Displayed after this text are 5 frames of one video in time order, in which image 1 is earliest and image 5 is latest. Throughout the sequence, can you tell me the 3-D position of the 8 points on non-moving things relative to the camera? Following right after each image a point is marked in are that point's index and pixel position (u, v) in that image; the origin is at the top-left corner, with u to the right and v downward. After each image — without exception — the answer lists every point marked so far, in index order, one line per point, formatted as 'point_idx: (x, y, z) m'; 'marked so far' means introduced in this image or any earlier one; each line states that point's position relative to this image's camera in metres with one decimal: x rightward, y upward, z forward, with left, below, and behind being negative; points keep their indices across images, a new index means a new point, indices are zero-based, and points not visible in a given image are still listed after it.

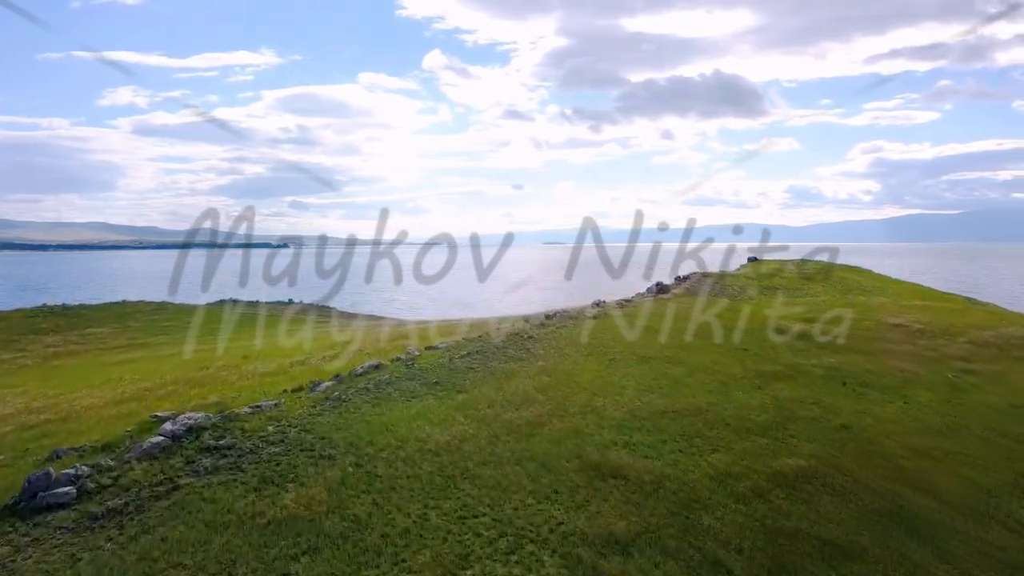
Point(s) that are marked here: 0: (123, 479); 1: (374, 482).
0: (-8.6, -4.2, +19.6) m
1: (-3.0, -4.3, +19.6) m
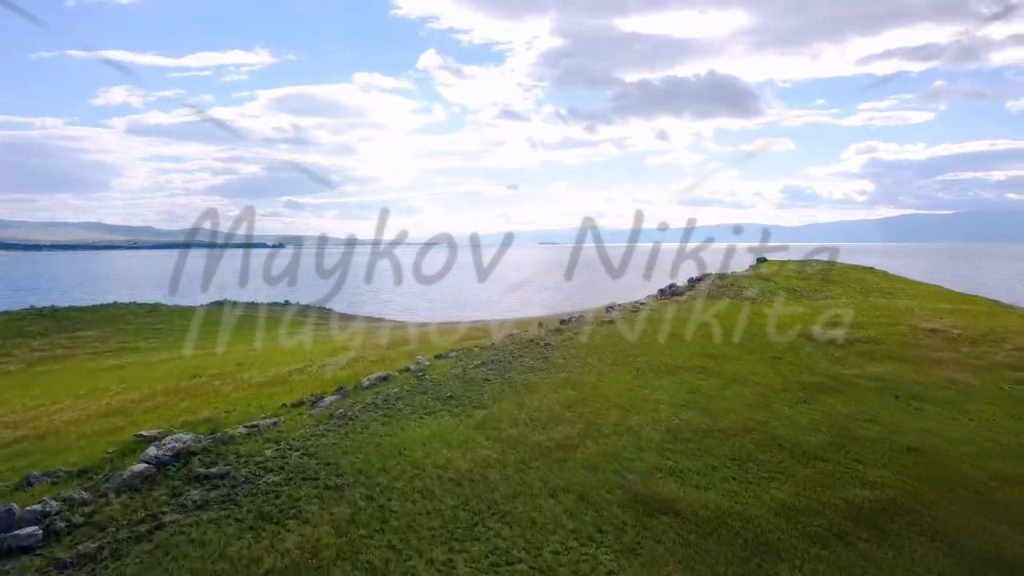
0: (-7.9, -4.4, +16.9) m
1: (-2.3, -4.4, +17.0) m
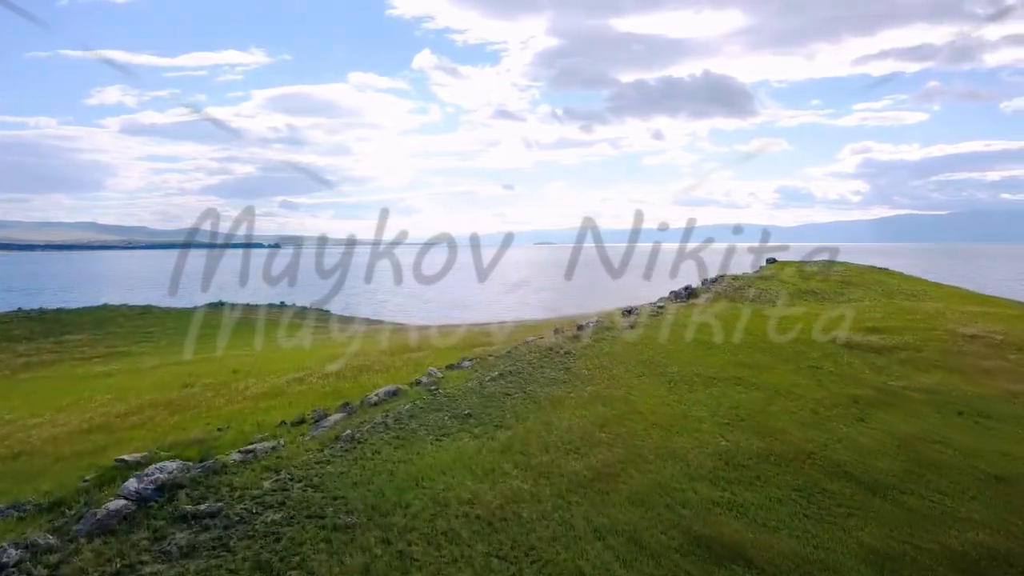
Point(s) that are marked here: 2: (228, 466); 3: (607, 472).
0: (-7.2, -4.5, +14.2) m
1: (-1.6, -4.6, +14.3) m
2: (-5.9, -3.7, +18.6) m
3: (+2.0, -3.9, +18.7) m
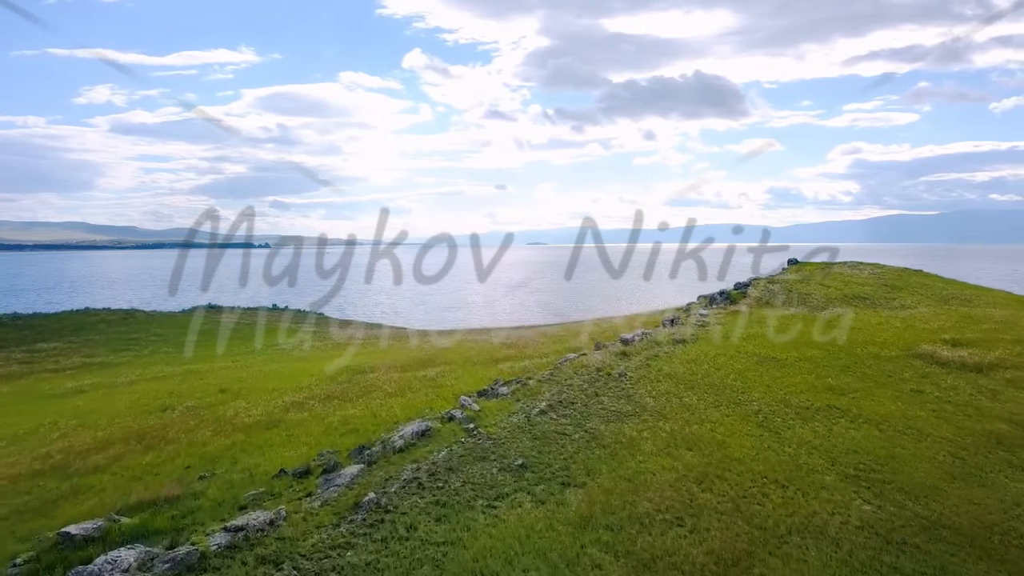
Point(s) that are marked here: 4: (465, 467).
0: (-5.7, -4.8, +8.9) m
1: (-0.2, -4.8, +9.1) m
2: (-4.5, -4.0, +13.3) m
3: (+3.4, -4.1, +13.5) m
4: (-0.9, -3.5, +17.6) m
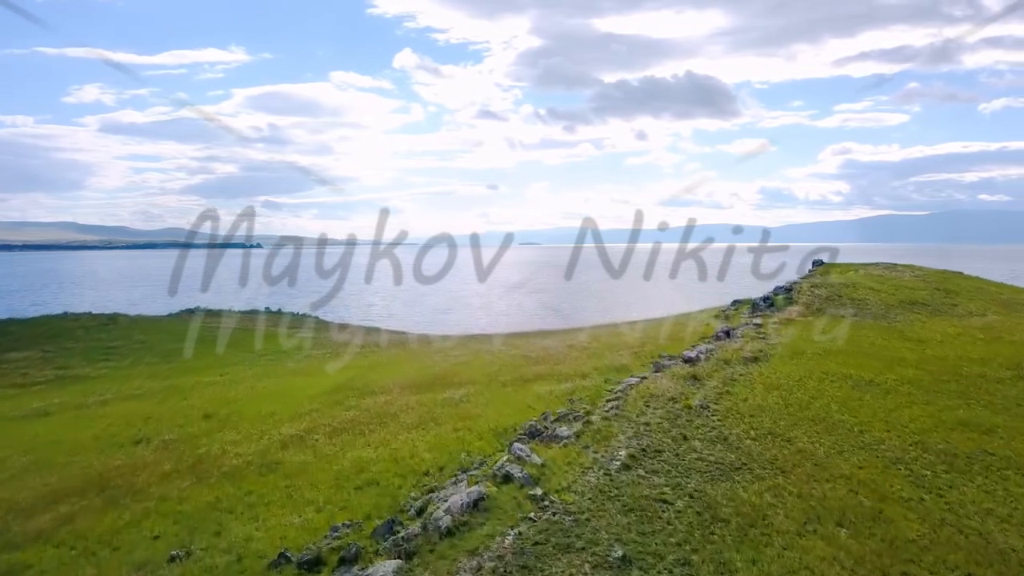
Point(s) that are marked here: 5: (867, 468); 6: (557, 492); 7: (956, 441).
0: (-4.2, -5.0, +3.6) m
1: (+1.3, -5.1, +3.8) m
2: (-3.1, -4.3, +8.0) m
3: (+4.9, -4.4, +8.3) m
4: (+0.5, -3.8, +12.4) m
5: (+6.9, -3.5, +17.2) m
6: (+0.8, -3.4, +15.2) m
7: (+9.7, -3.4, +19.4) m
